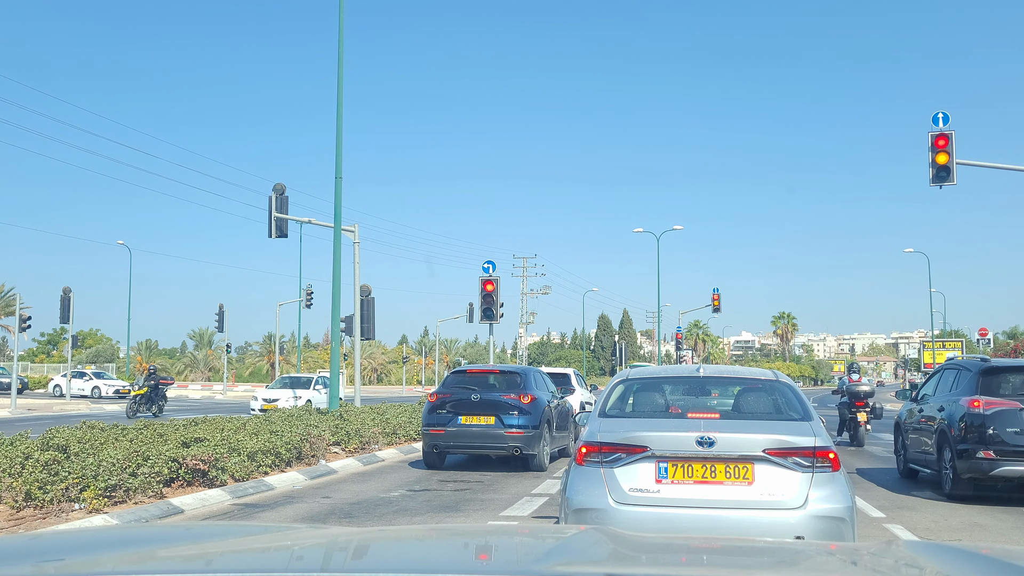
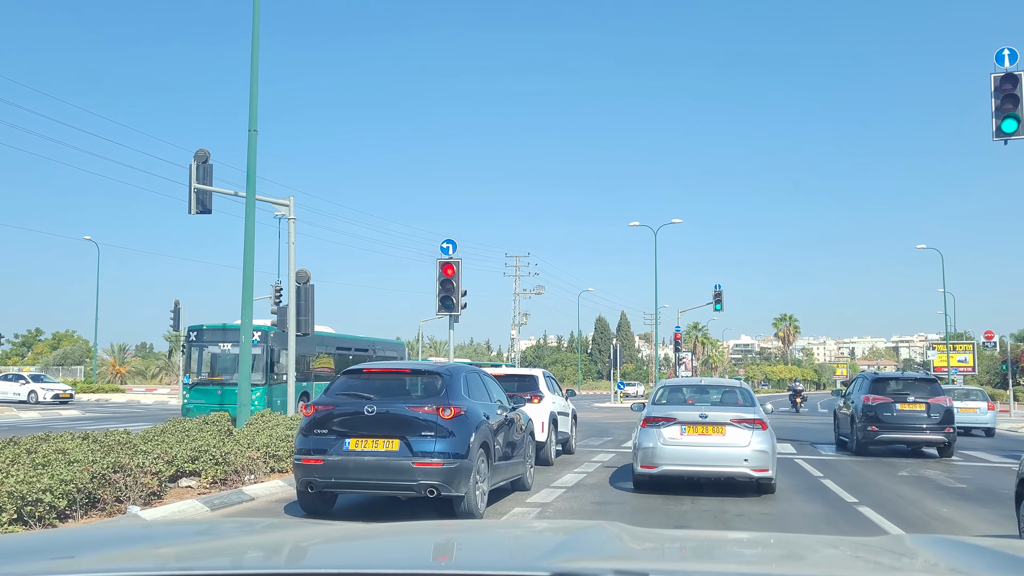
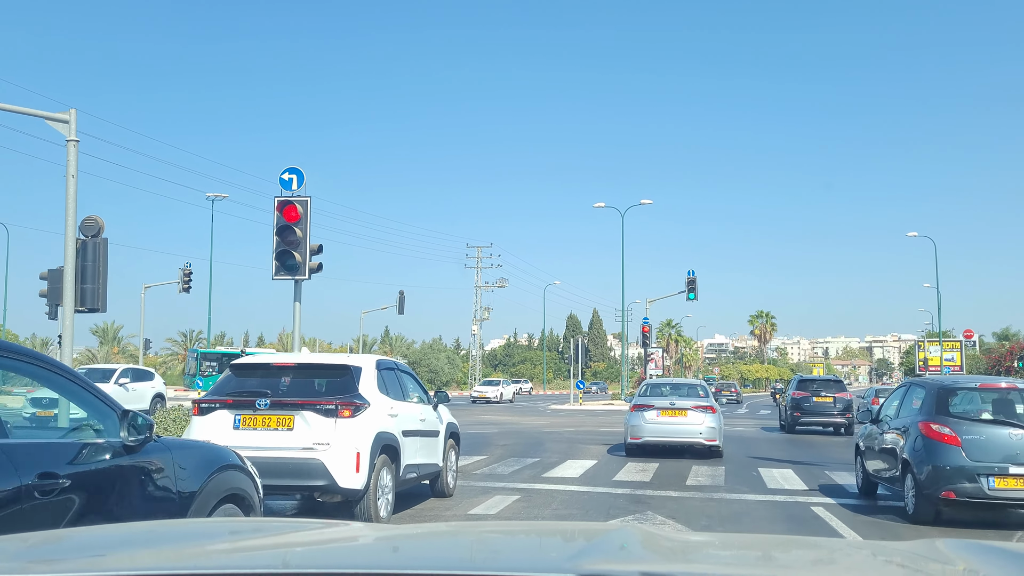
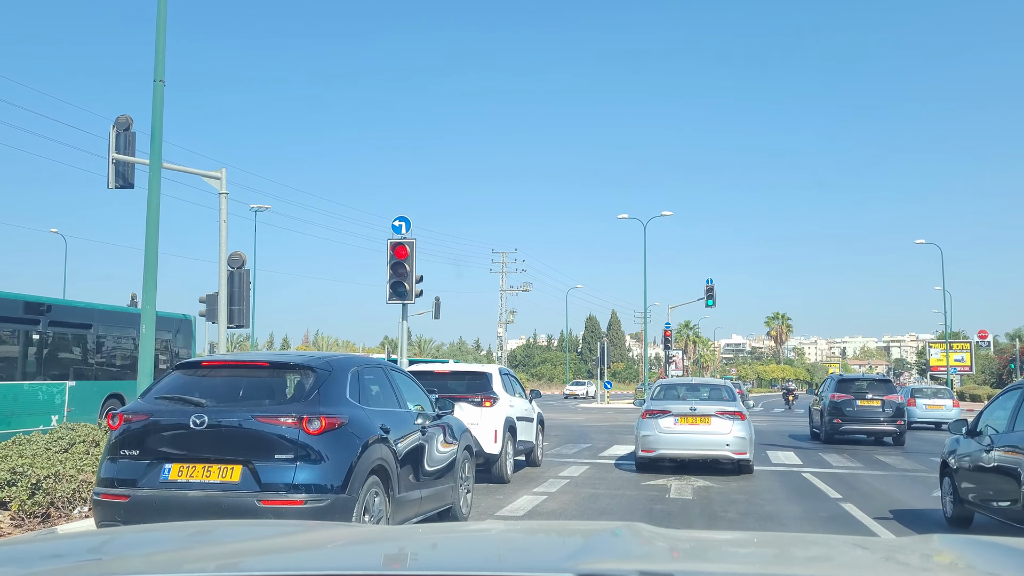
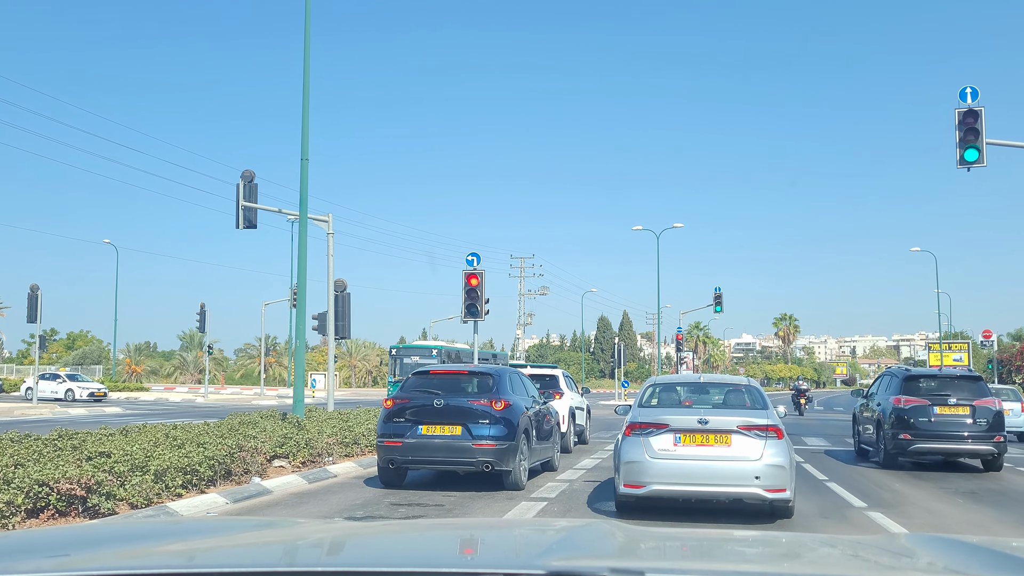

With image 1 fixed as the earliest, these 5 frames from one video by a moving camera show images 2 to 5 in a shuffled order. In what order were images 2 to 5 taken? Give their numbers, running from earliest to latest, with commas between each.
5, 2, 4, 3
